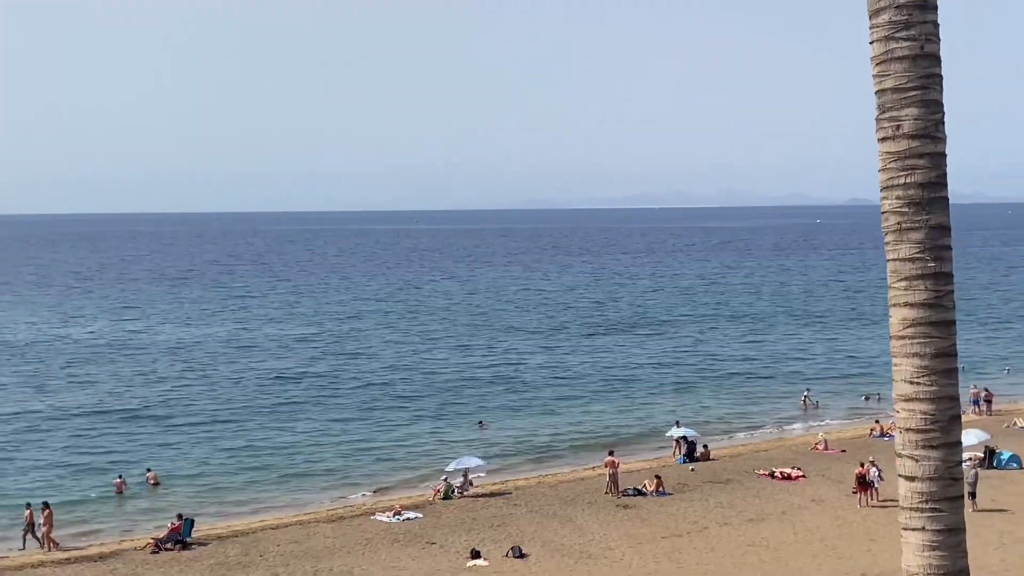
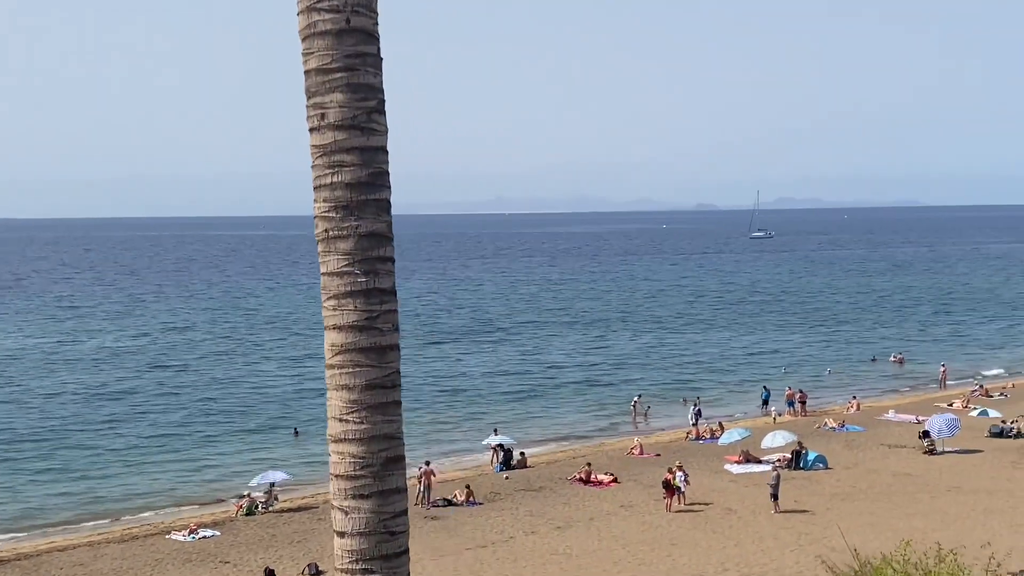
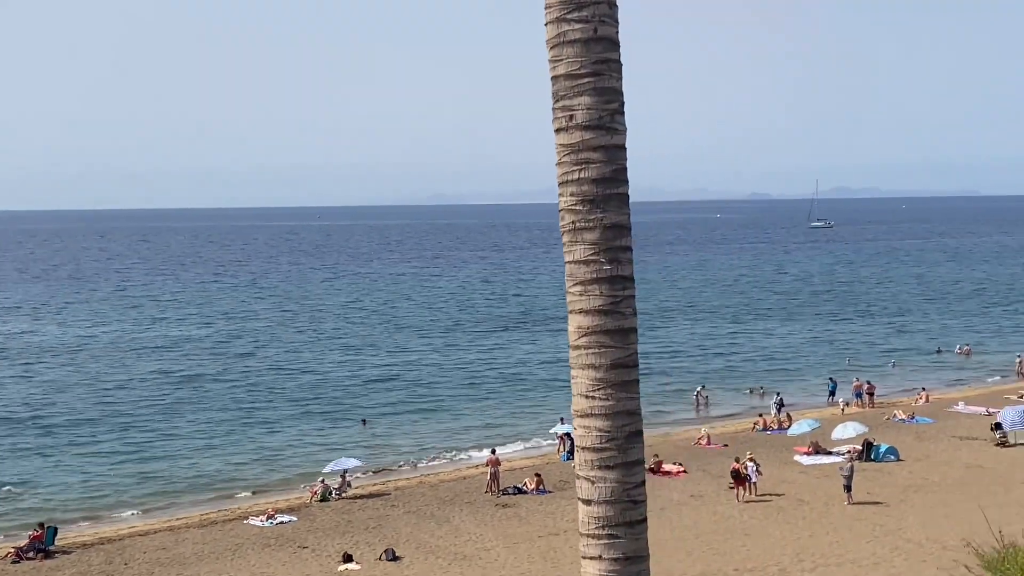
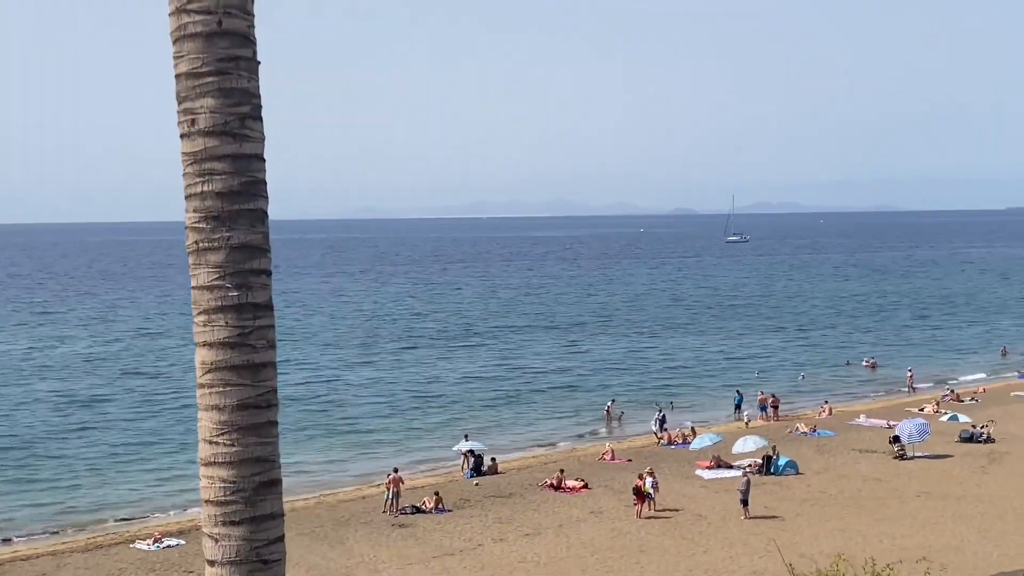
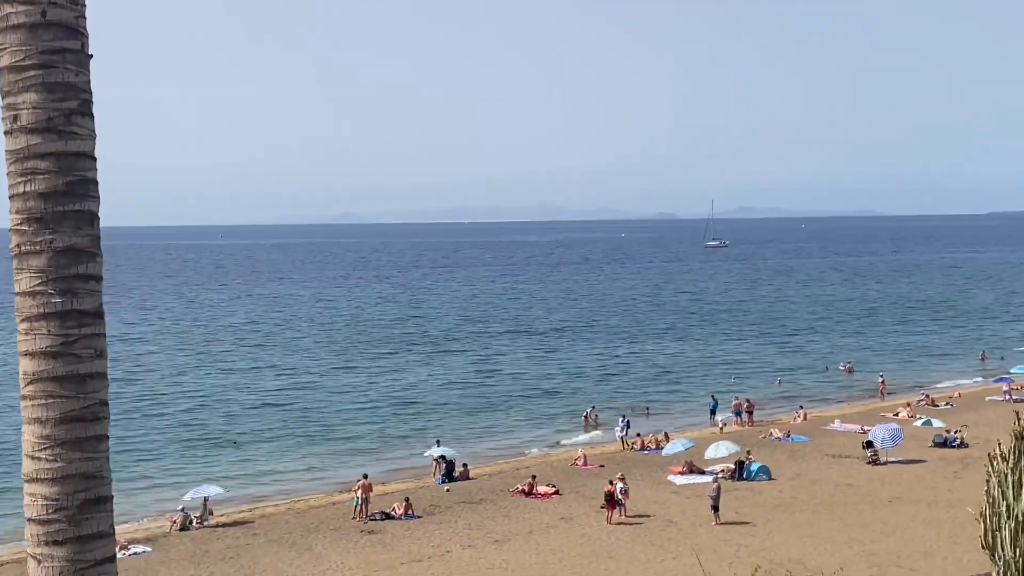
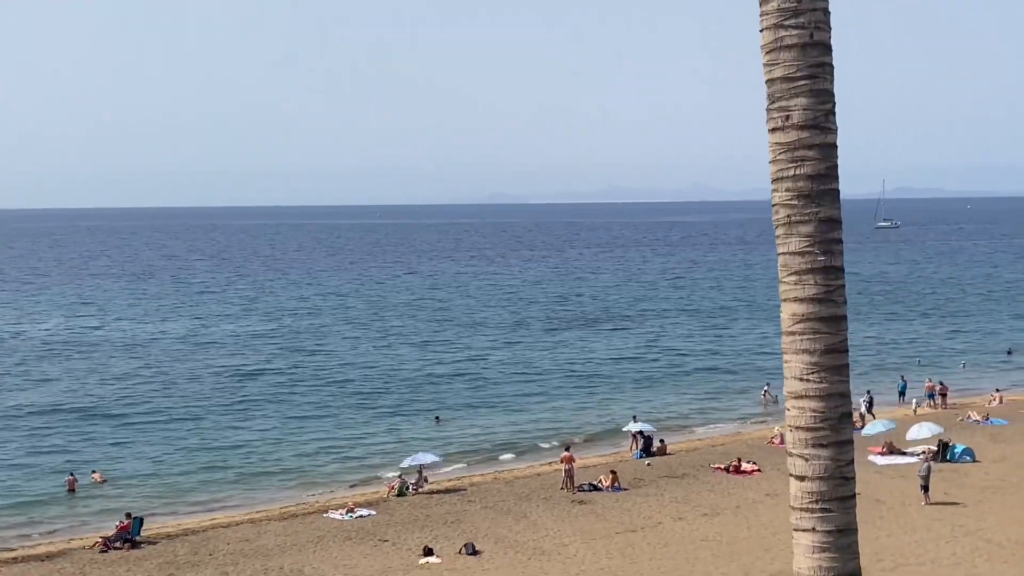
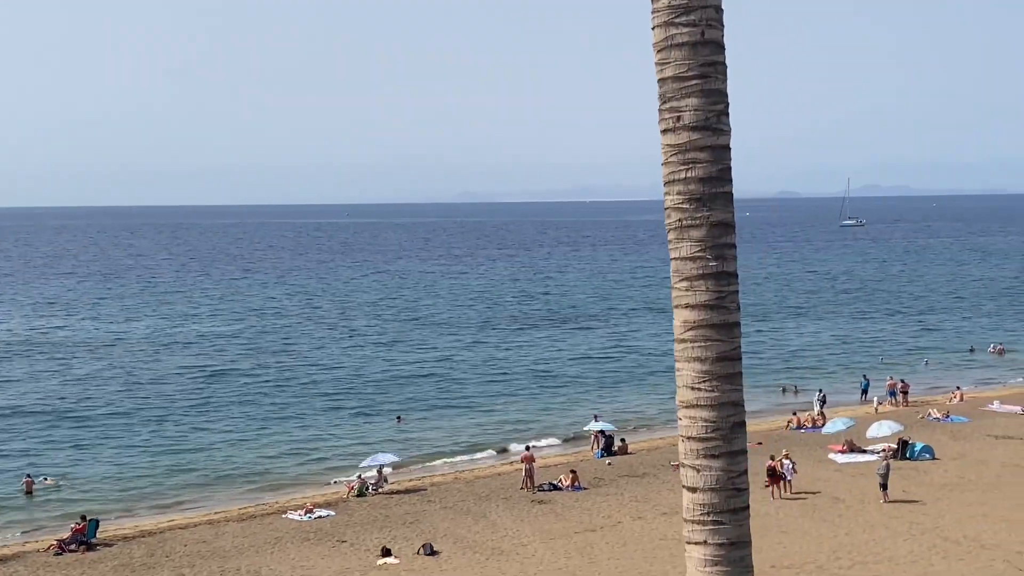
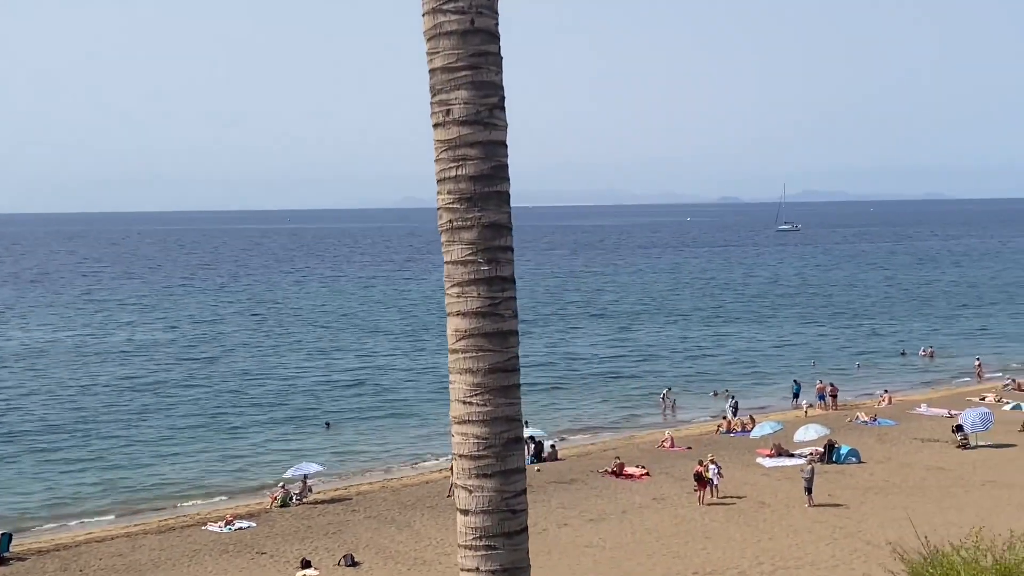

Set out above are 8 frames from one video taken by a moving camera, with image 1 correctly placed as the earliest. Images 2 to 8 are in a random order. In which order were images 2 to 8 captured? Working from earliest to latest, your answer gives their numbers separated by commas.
6, 7, 3, 8, 2, 4, 5
